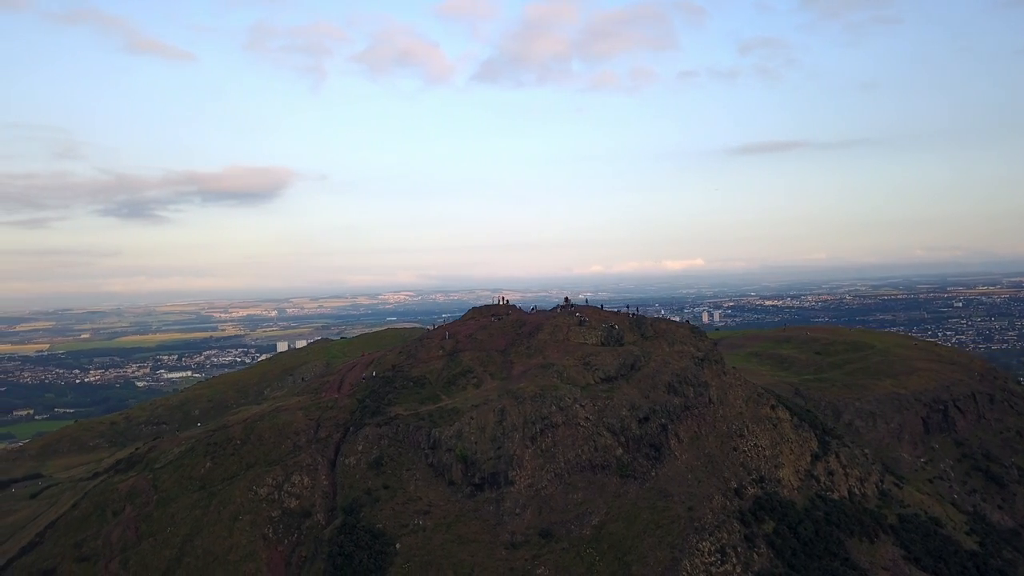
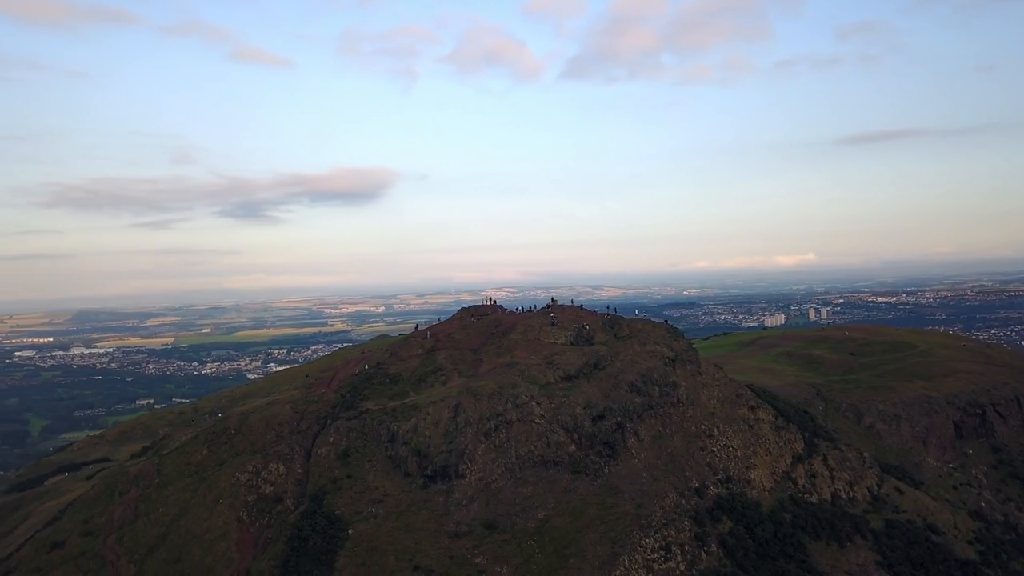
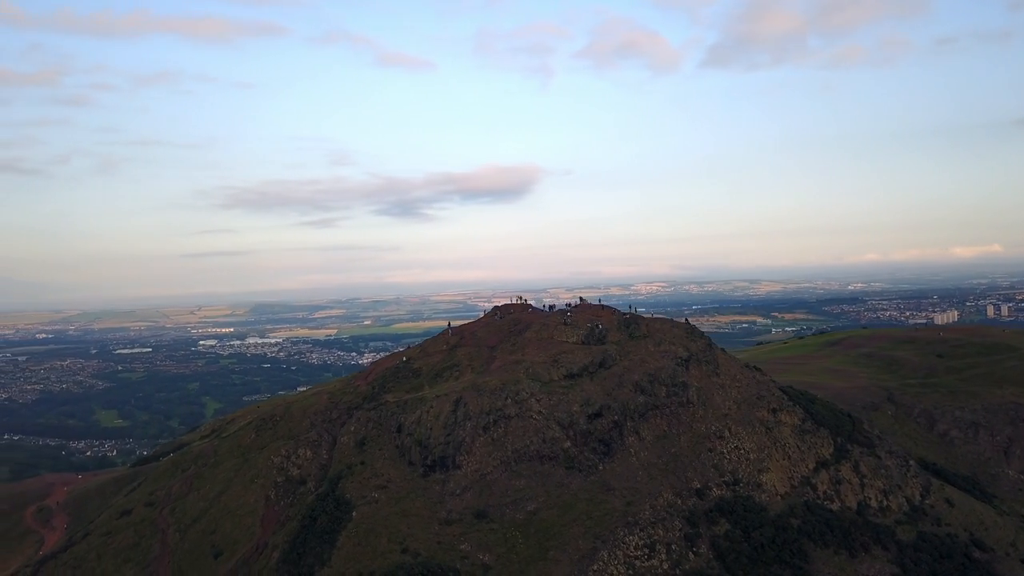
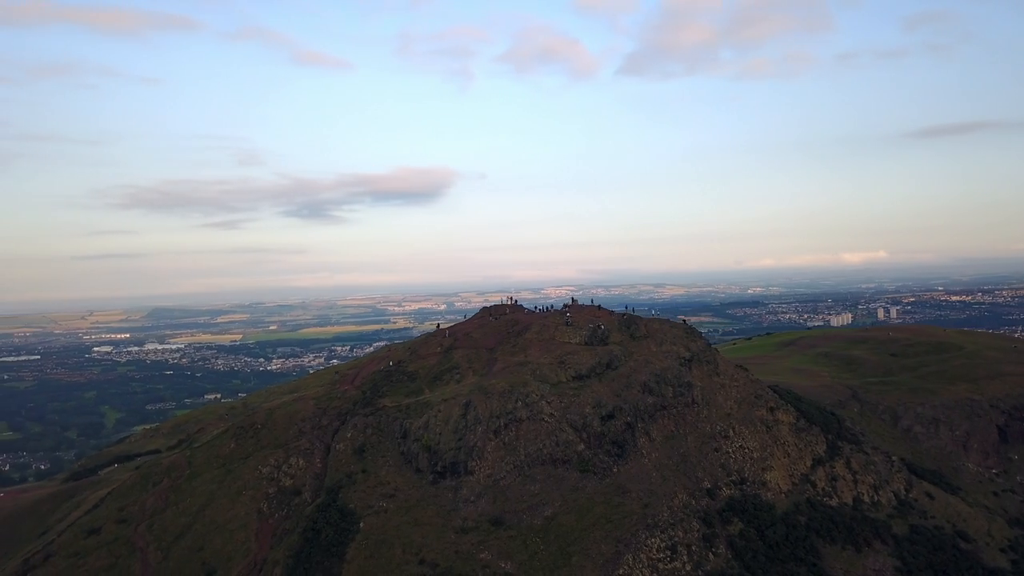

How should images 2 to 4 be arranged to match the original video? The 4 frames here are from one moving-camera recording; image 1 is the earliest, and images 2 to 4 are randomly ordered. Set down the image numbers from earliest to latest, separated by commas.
2, 4, 3
